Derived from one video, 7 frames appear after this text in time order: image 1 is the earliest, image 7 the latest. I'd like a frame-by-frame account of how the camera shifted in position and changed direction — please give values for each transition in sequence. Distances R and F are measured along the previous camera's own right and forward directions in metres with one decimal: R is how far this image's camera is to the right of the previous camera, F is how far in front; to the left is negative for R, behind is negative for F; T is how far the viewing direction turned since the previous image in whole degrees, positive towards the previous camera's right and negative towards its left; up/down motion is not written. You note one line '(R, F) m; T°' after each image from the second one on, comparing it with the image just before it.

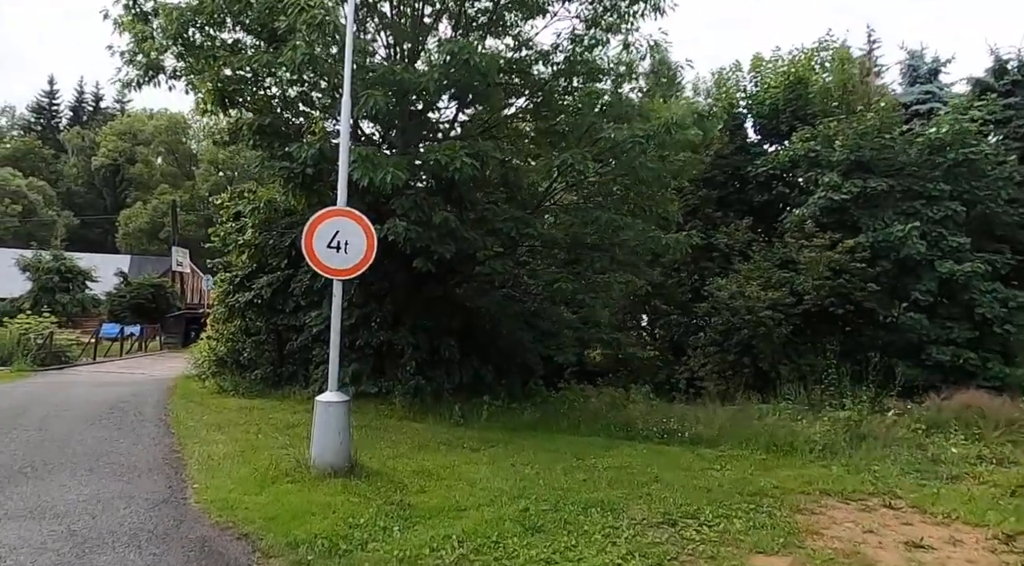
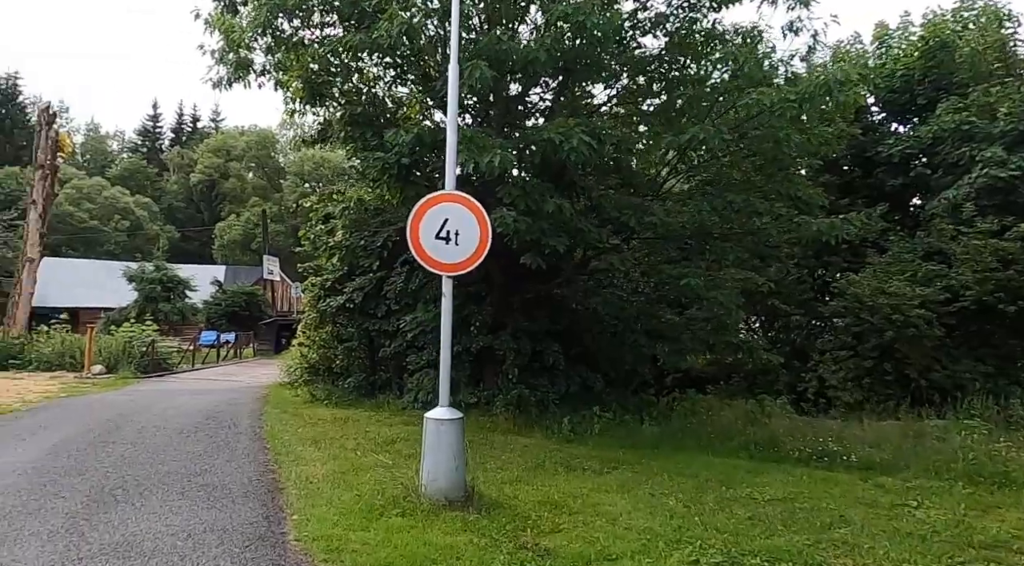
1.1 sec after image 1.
(-0.4, +0.8) m; -6°
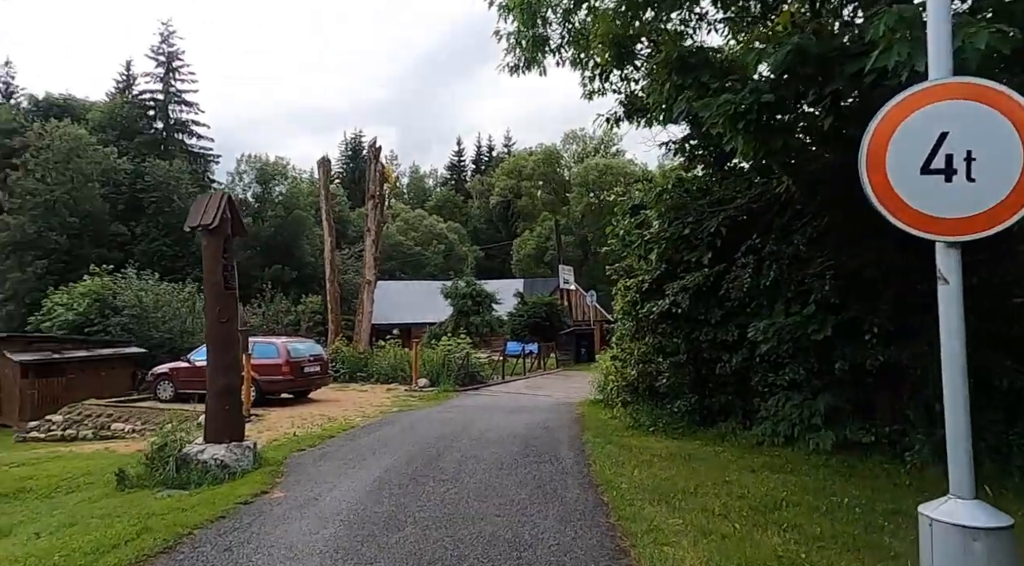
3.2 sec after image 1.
(-0.9, +2.0) m; -23°
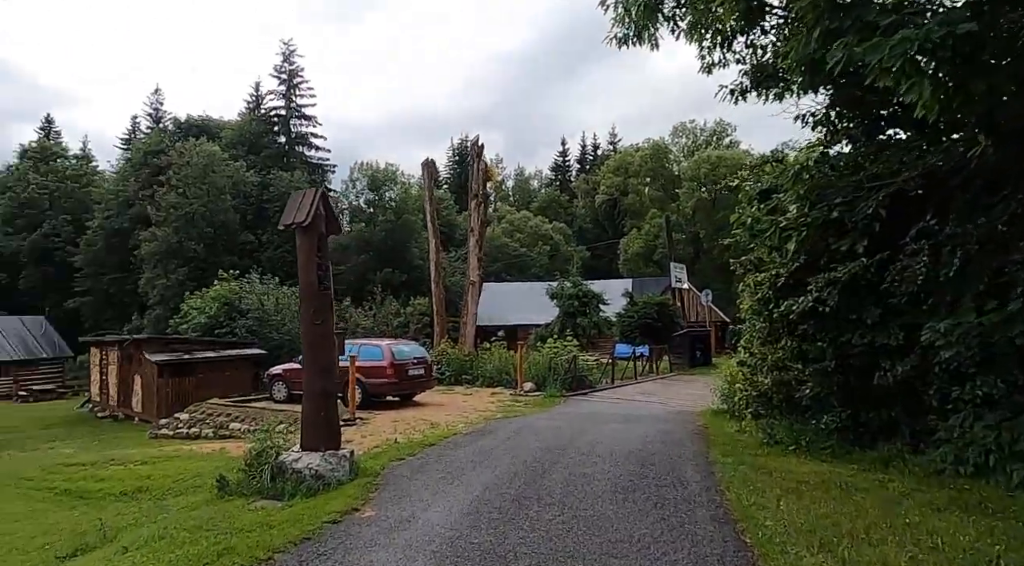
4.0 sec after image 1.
(-0.1, +1.0) m; -9°
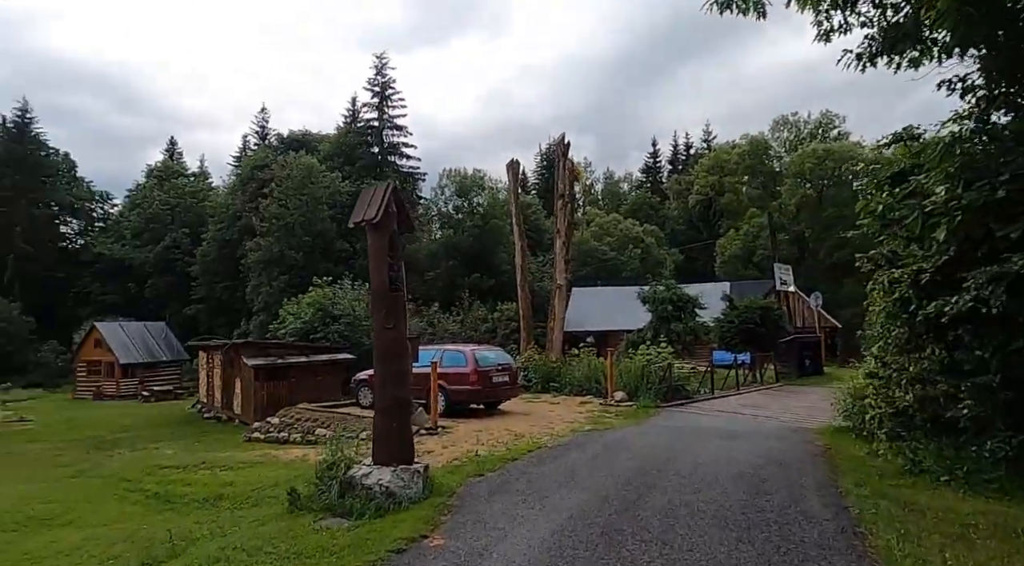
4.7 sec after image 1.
(0.0, +1.0) m; -7°
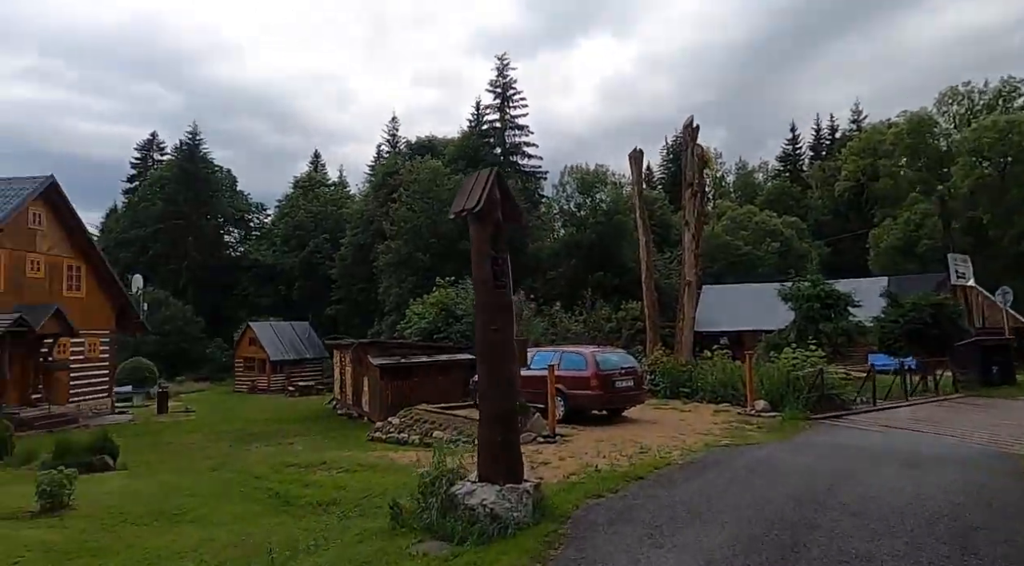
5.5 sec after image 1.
(0.0, +1.2) m; -10°
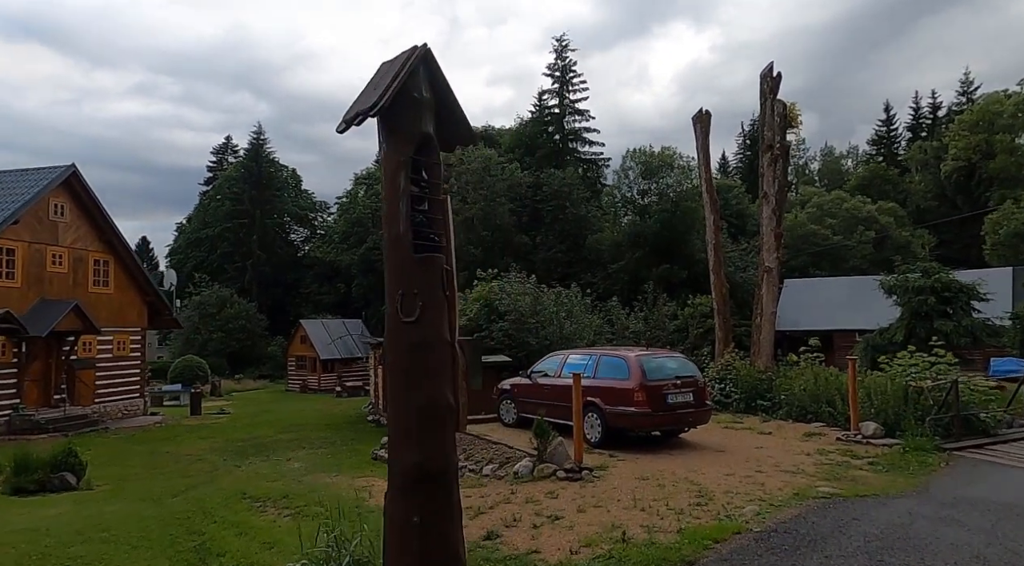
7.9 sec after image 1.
(+0.9, +3.7) m; -6°
